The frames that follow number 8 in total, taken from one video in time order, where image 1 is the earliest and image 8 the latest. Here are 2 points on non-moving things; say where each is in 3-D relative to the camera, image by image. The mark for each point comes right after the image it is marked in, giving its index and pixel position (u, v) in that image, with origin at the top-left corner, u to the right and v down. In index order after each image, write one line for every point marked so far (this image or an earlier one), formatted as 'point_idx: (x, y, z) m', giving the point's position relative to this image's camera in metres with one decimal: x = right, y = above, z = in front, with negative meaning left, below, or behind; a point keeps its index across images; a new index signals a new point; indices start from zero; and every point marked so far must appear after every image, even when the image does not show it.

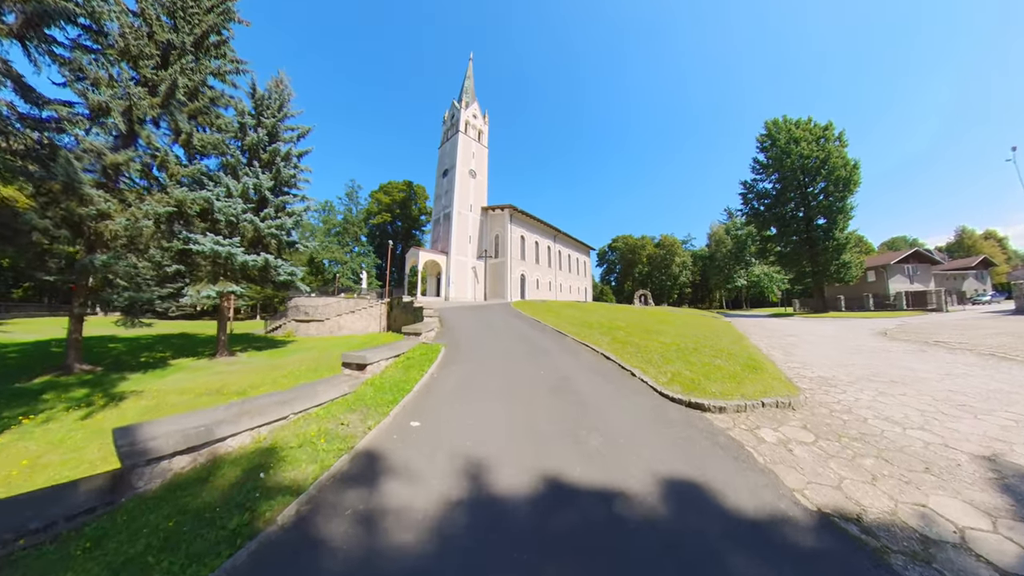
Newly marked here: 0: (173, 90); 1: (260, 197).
0: (-13.0, +8.1, +13.1) m
1: (-10.5, +4.2, +14.5) m
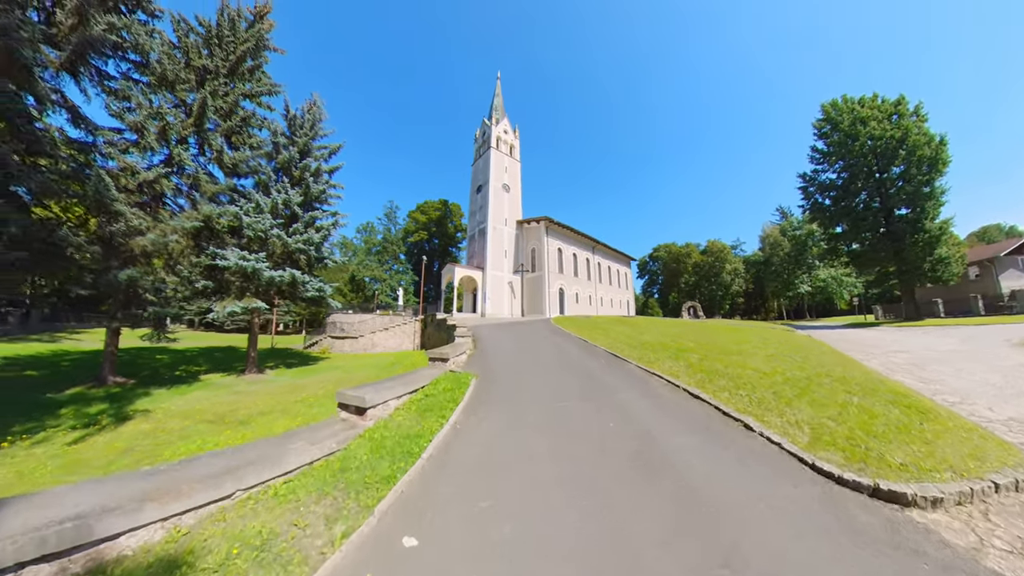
0: (-11.7, +7.2, +13.1) m
1: (-9.0, +3.3, +14.1) m
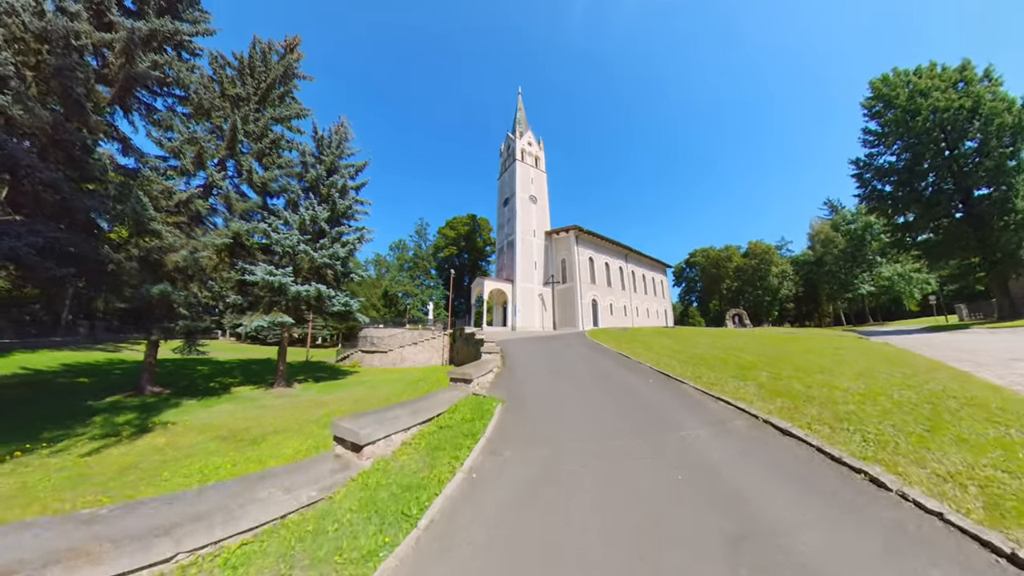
0: (-10.9, +6.4, +13.6) m
1: (-7.9, +2.6, +14.2) m
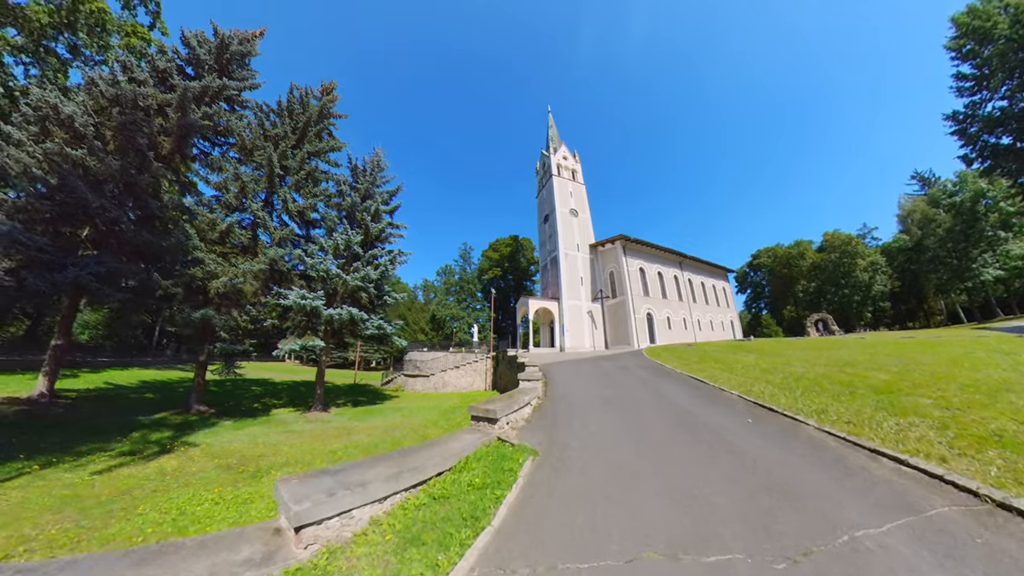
0: (-9.7, +5.0, +14.0) m
1: (-6.5, +1.4, +14.0) m
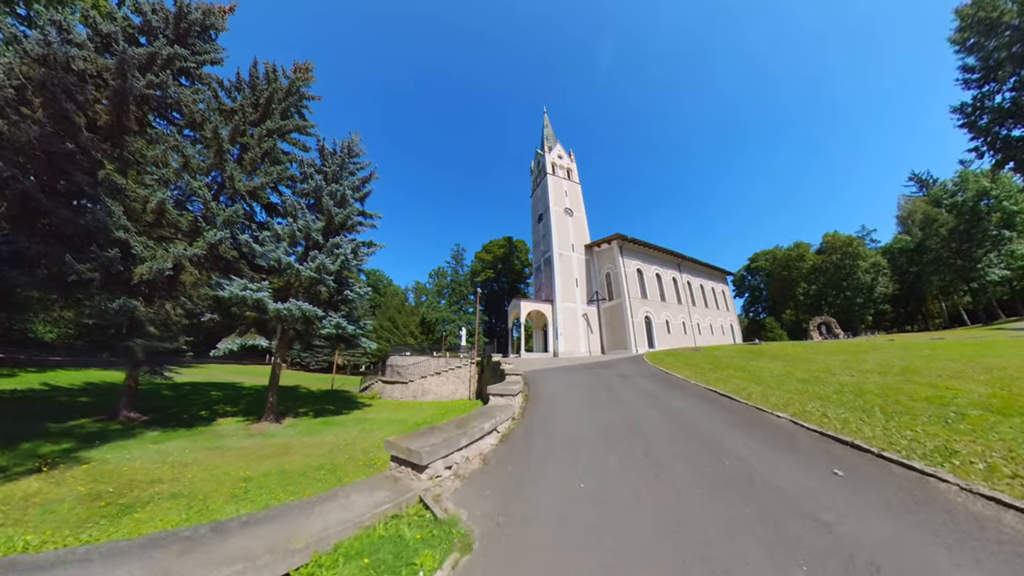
0: (-10.3, +5.2, +12.3) m
1: (-7.1, +1.5, +12.3) m
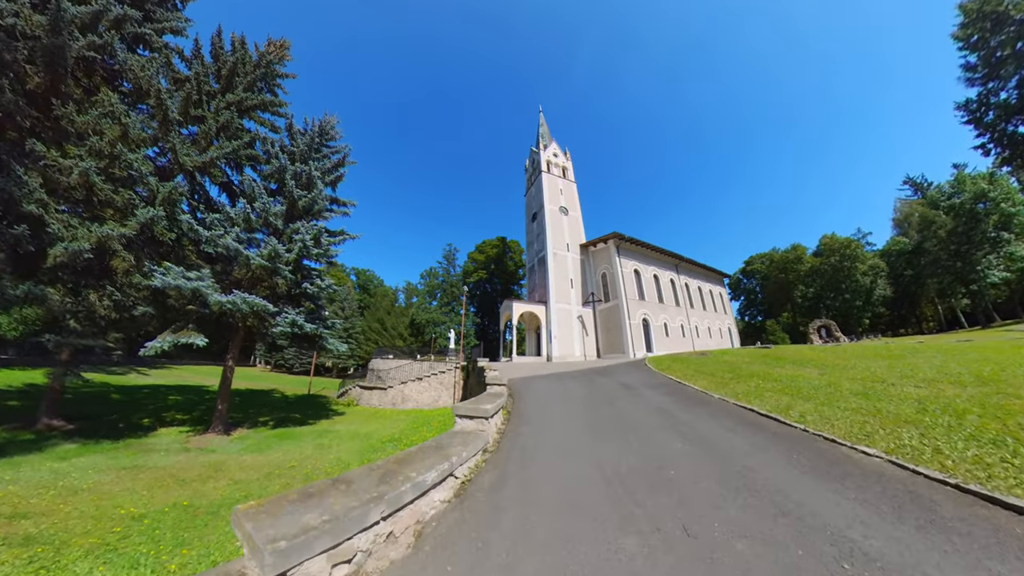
0: (-10.7, +5.4, +10.8) m
1: (-7.5, +1.7, +10.8) m
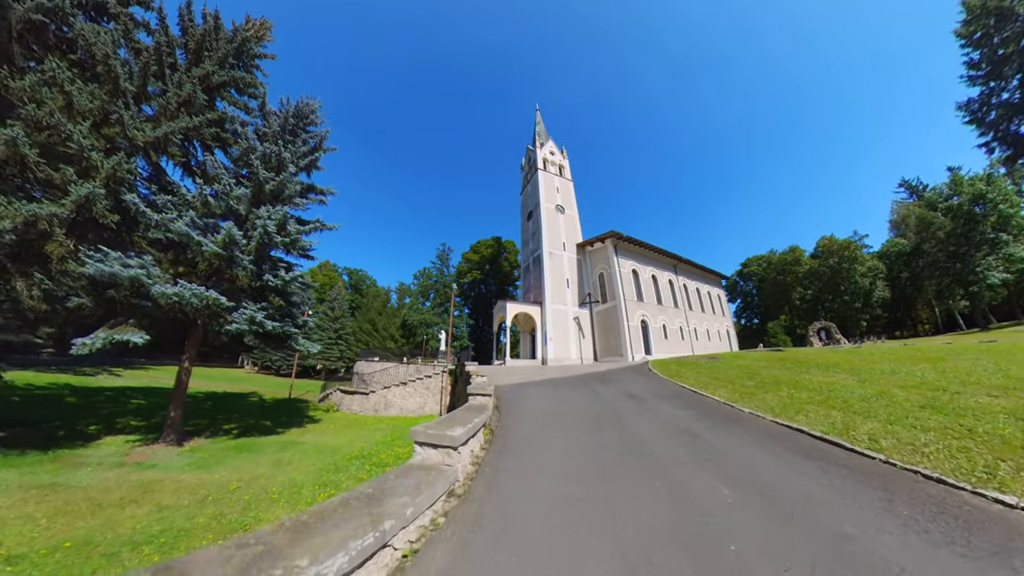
0: (-10.9, +5.5, +9.6) m
1: (-7.7, +1.9, +9.7) m
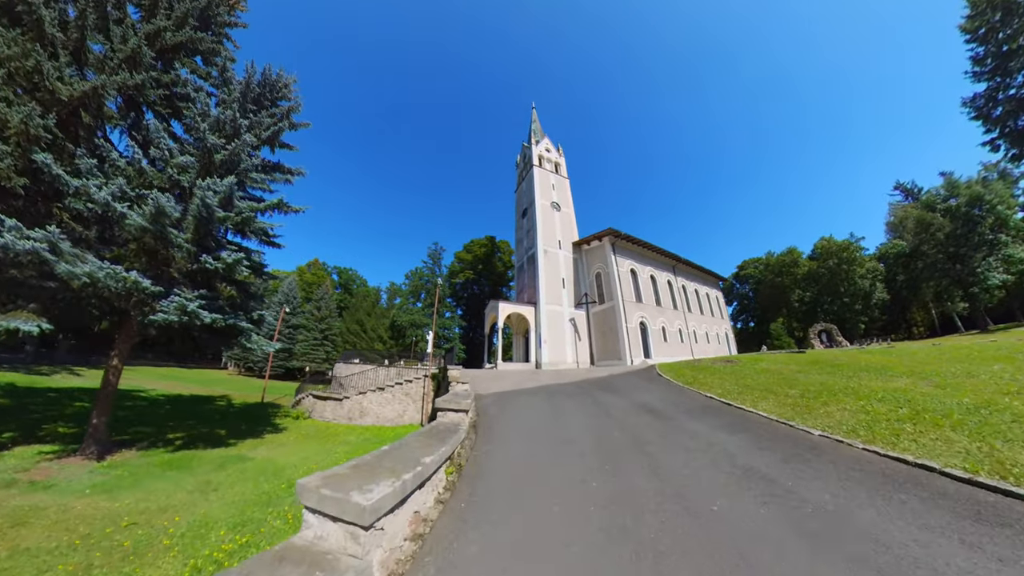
0: (-11.1, +5.8, +8.2) m
1: (-8.0, +2.2, +8.2) m
